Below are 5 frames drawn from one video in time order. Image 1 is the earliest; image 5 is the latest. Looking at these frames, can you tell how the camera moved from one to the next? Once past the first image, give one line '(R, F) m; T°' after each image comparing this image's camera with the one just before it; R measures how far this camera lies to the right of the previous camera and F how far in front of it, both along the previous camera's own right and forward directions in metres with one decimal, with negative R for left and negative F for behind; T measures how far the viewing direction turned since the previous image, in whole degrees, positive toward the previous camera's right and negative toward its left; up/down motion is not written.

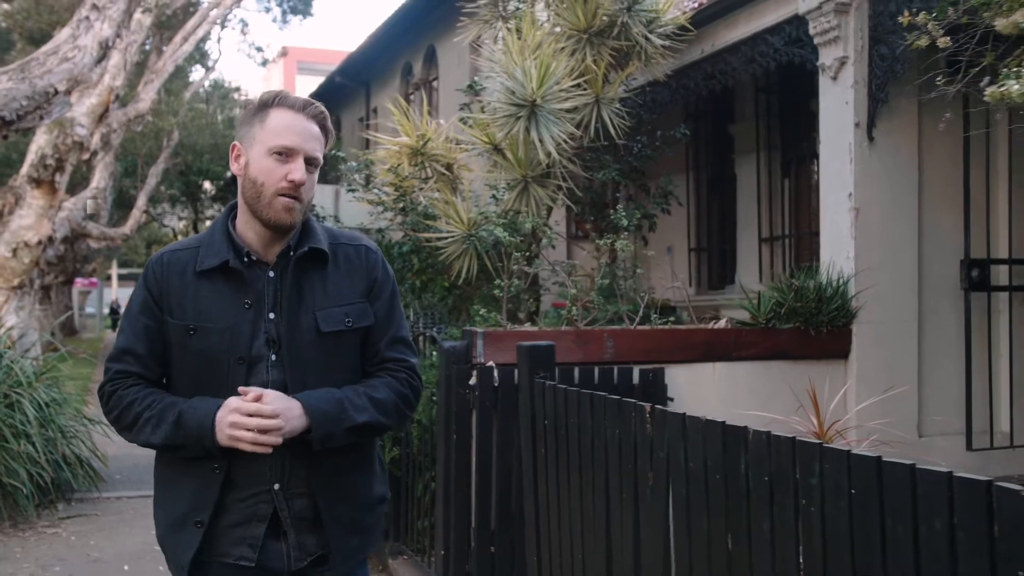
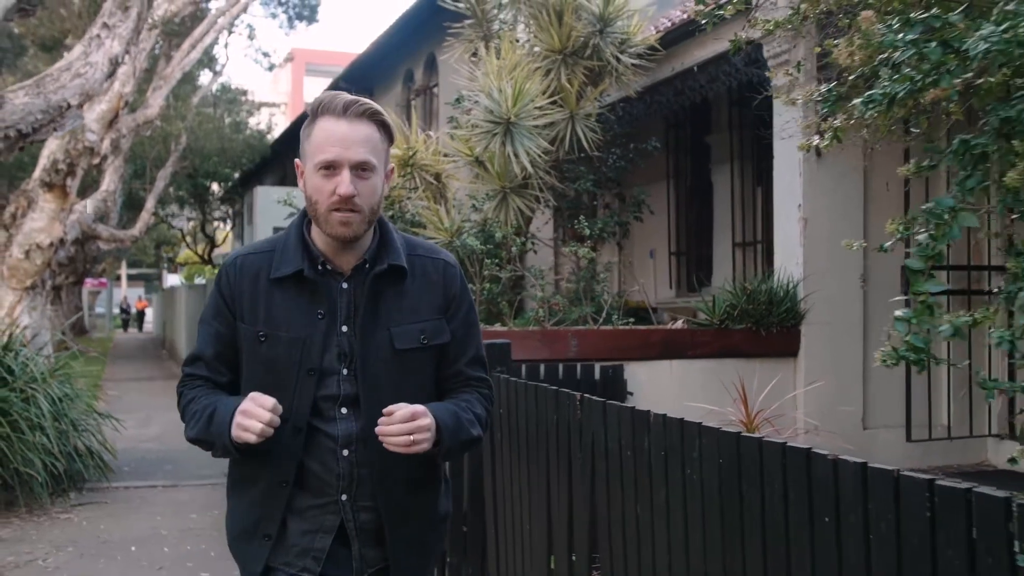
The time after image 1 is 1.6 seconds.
(+0.3, -0.6) m; 0°
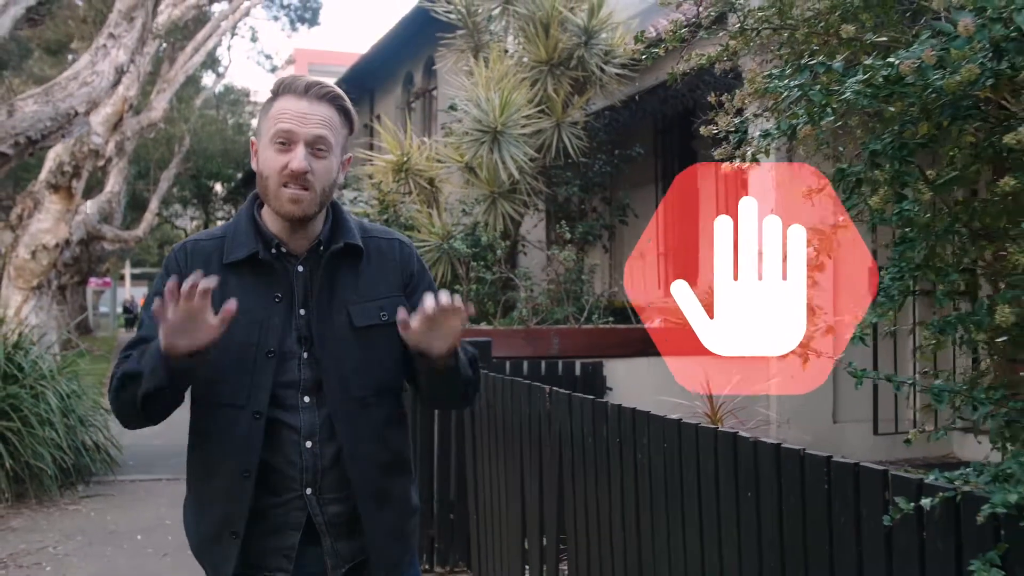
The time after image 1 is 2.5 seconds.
(+0.1, -0.4) m; 0°
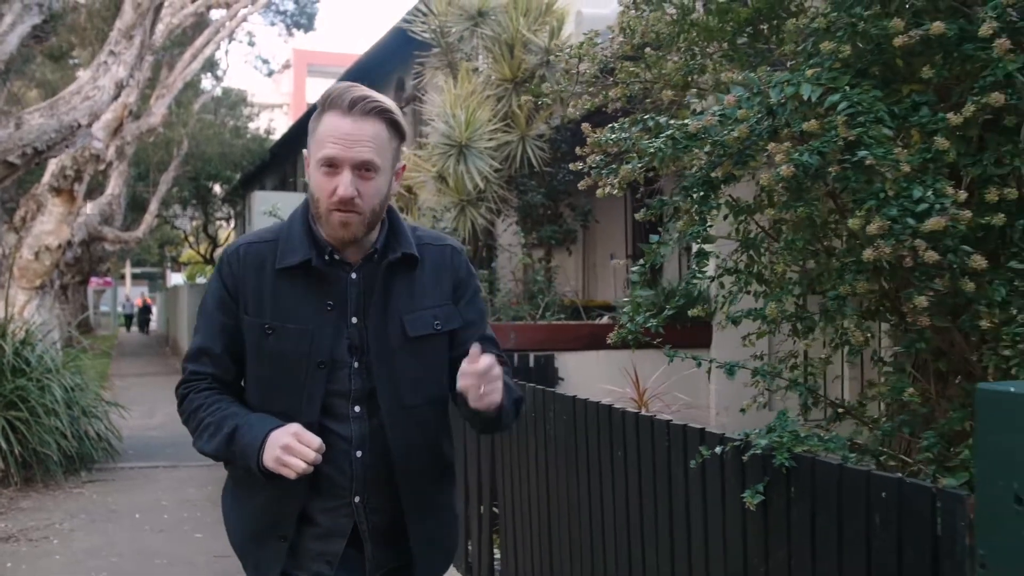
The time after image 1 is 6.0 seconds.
(+0.3, -0.8) m; 0°
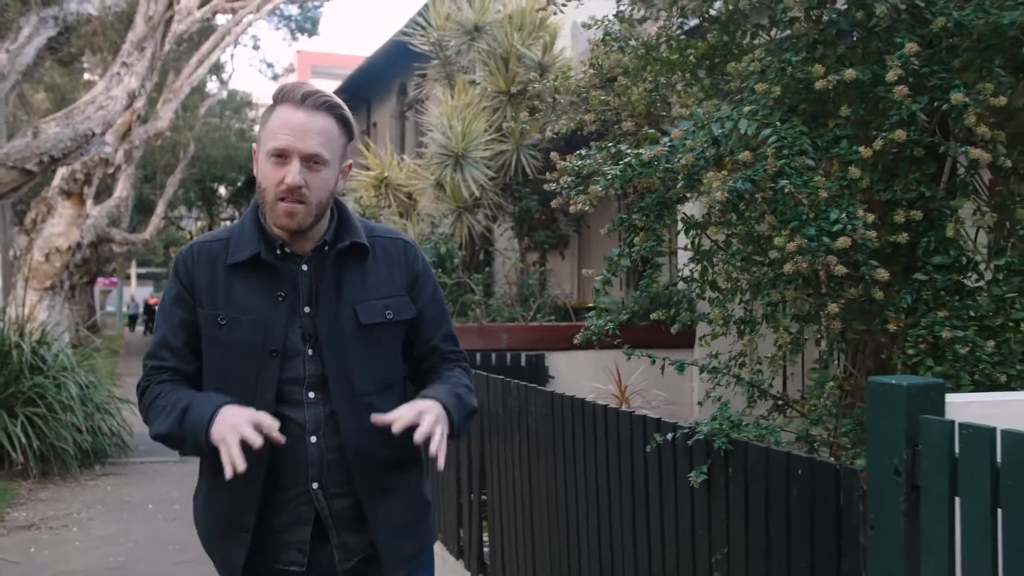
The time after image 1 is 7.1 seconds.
(+0.1, -0.5) m; 0°
